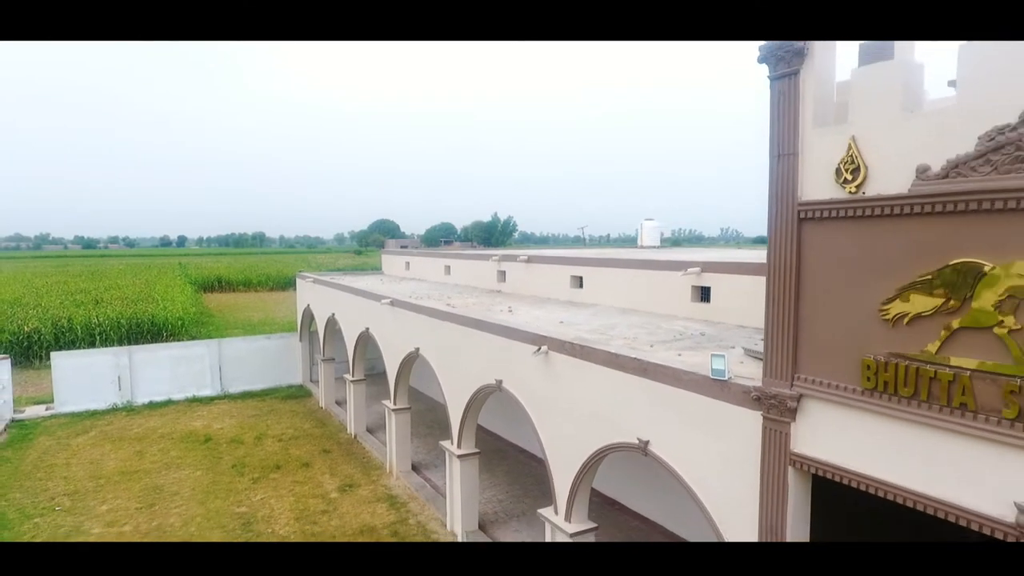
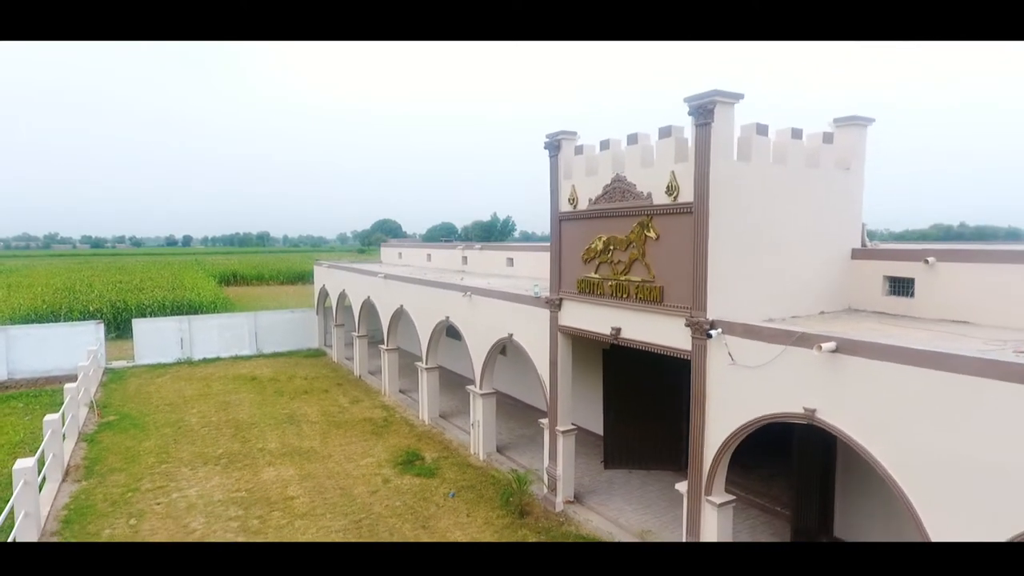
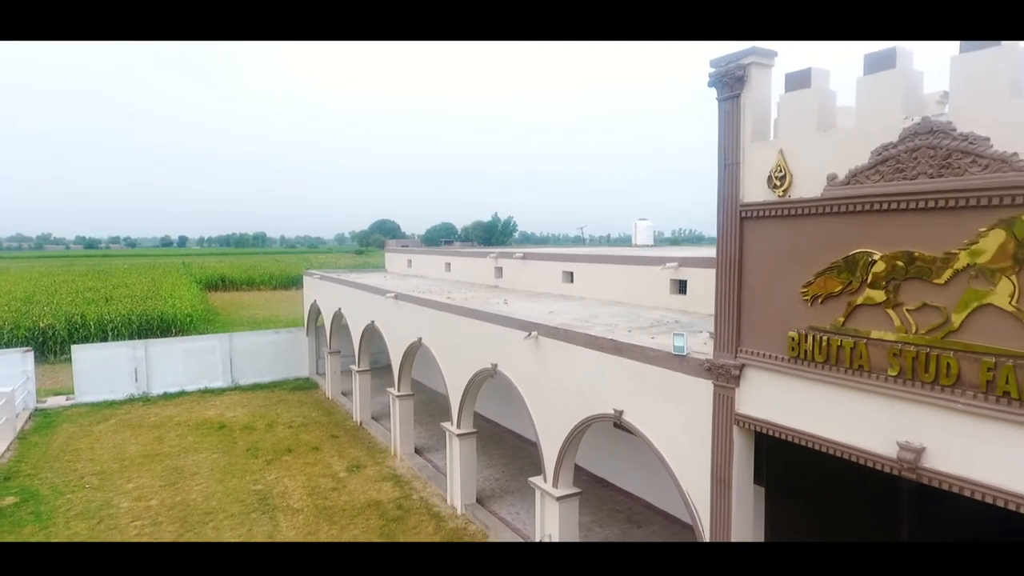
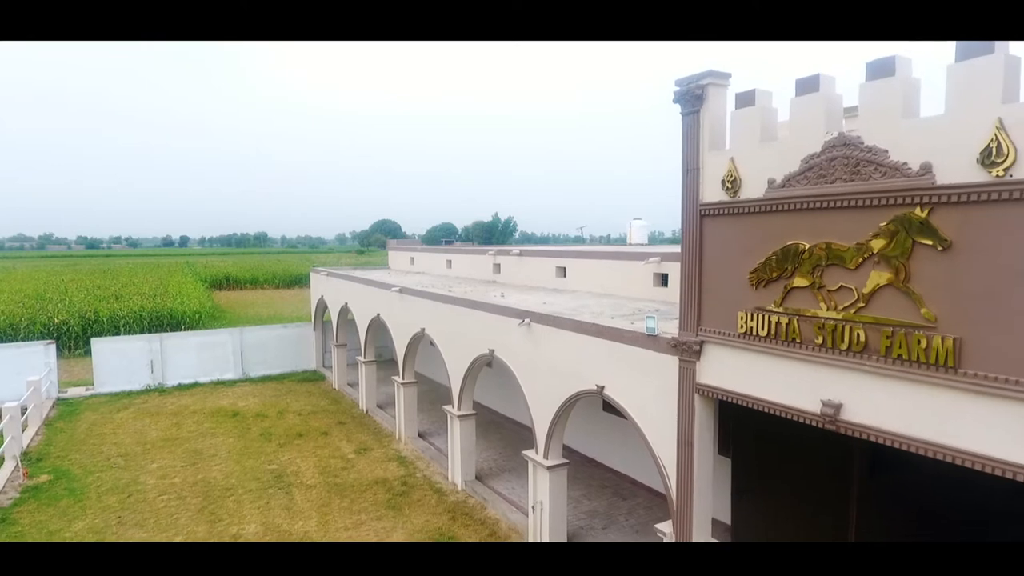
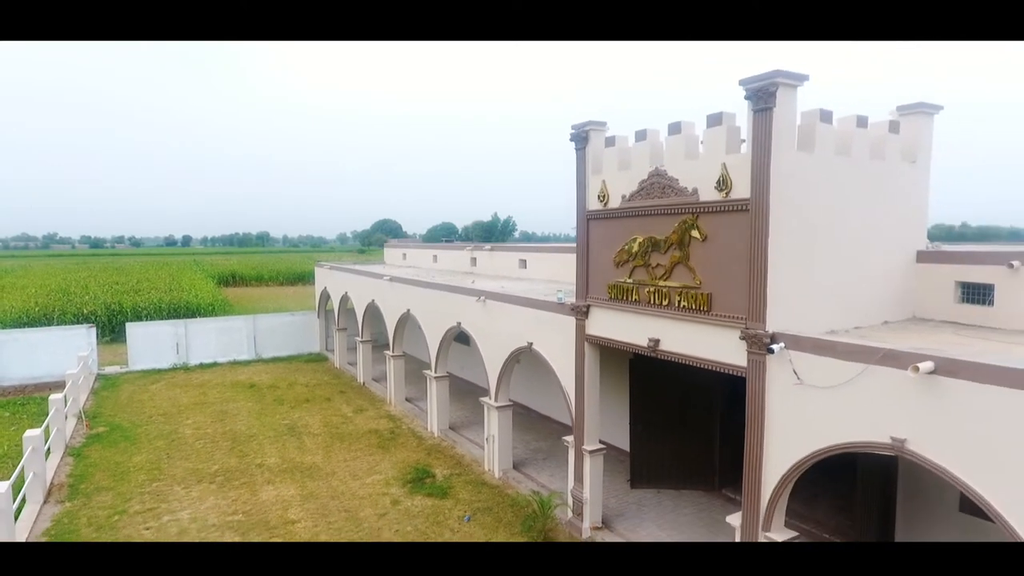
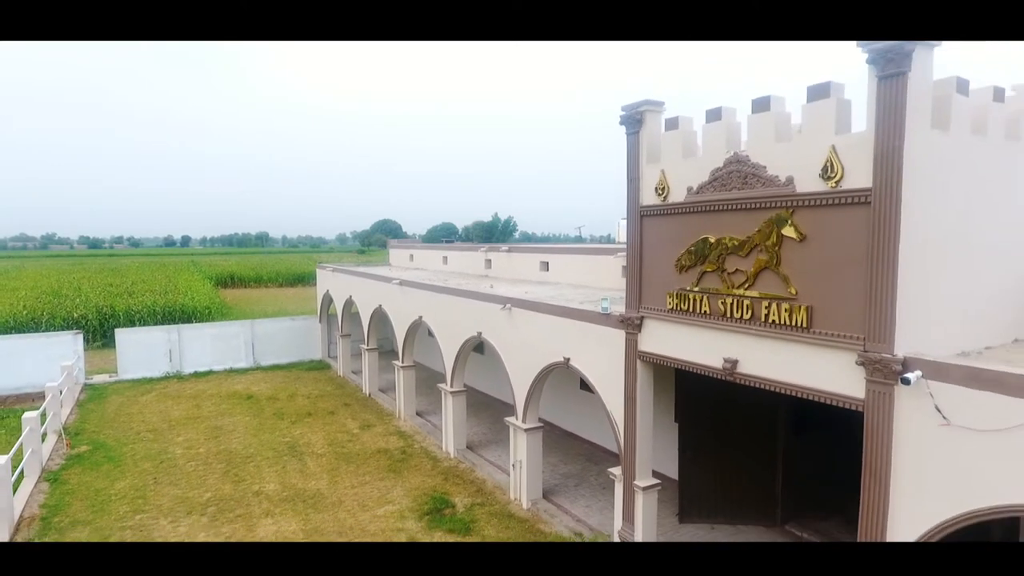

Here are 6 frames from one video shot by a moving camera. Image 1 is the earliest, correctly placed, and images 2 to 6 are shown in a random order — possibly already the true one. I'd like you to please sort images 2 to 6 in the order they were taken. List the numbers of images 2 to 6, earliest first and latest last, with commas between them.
3, 4, 6, 5, 2
